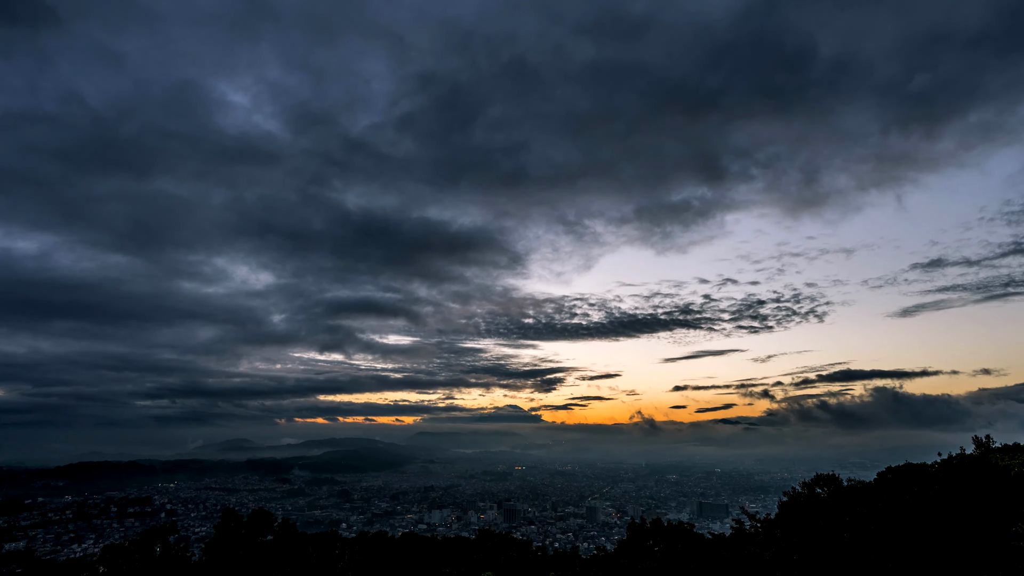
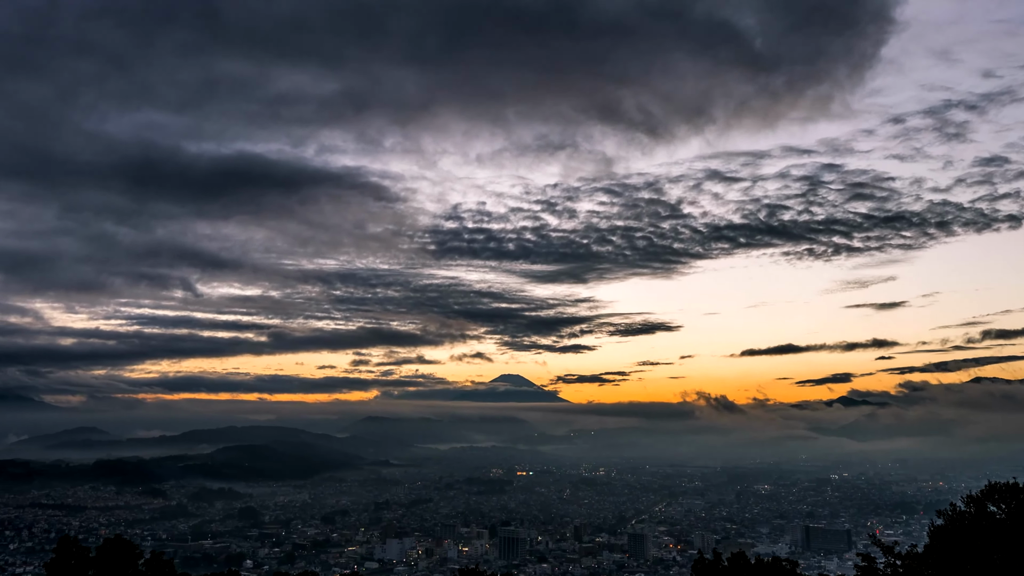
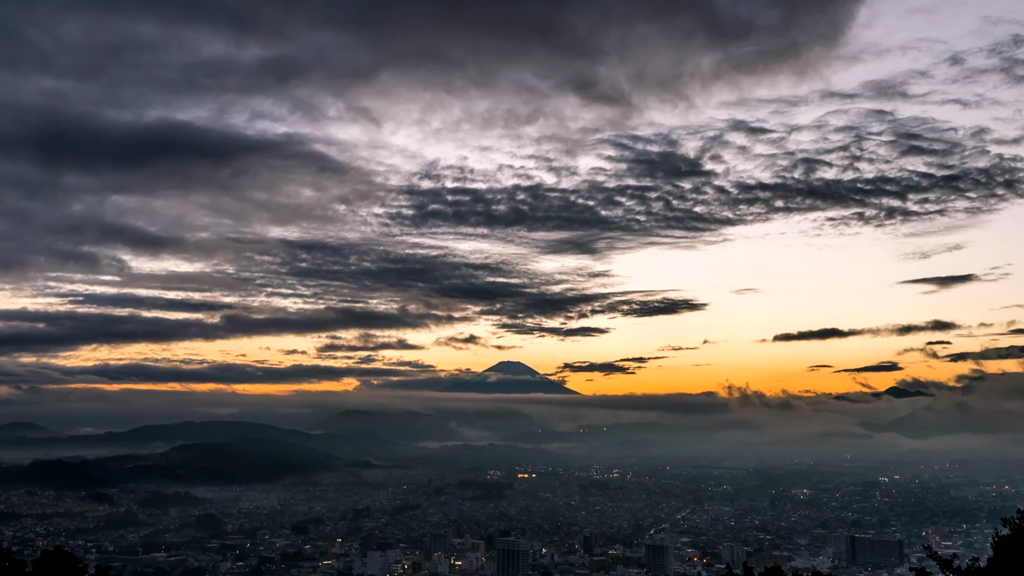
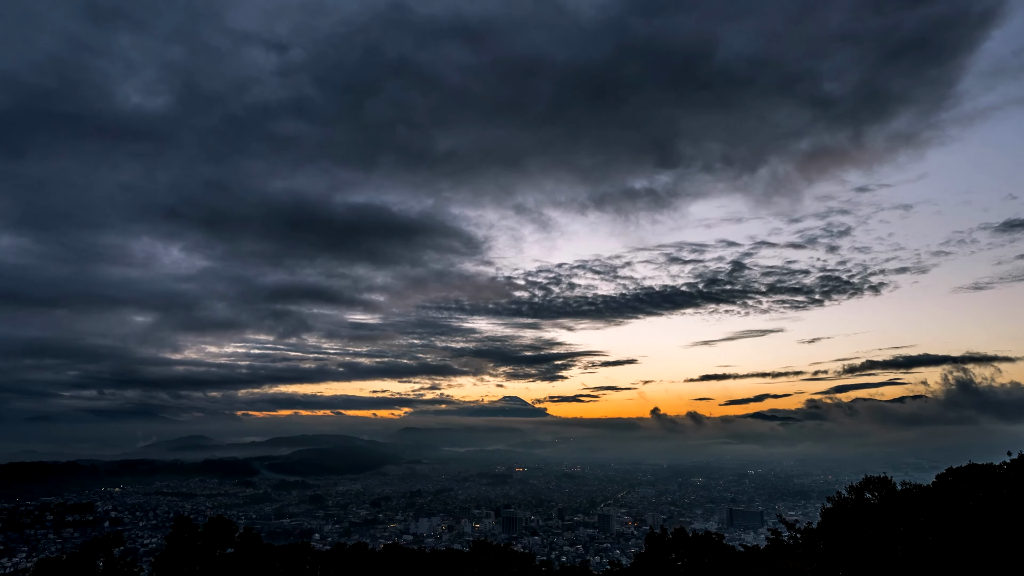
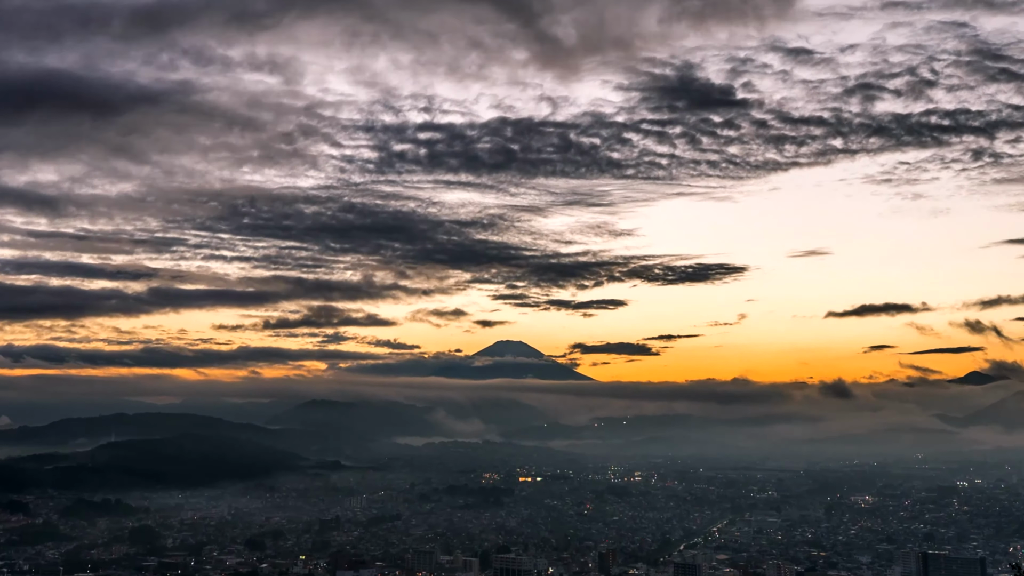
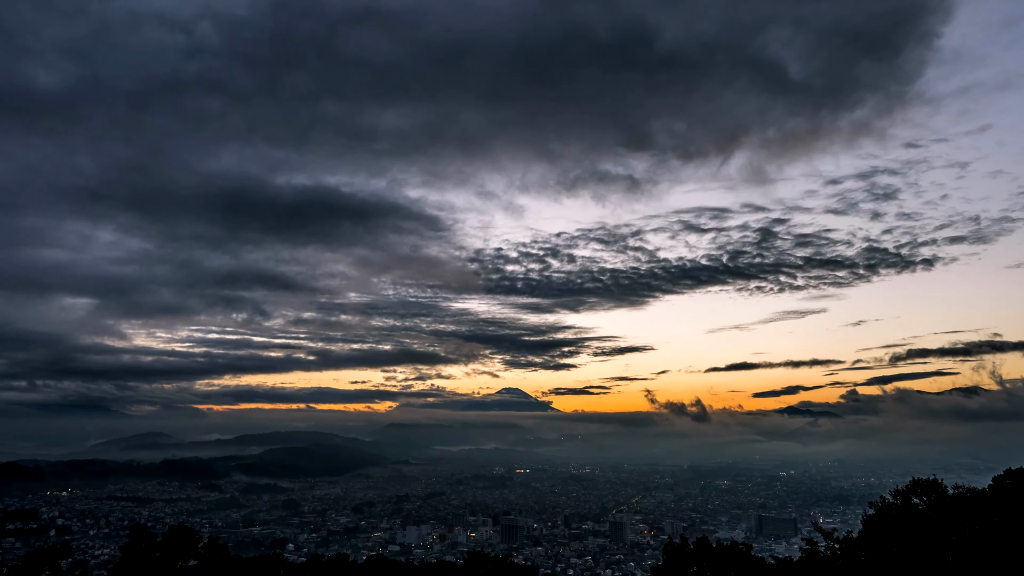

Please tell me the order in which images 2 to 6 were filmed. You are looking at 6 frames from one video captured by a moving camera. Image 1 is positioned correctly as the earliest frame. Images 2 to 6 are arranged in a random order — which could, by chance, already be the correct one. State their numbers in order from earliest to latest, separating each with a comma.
4, 6, 2, 3, 5
